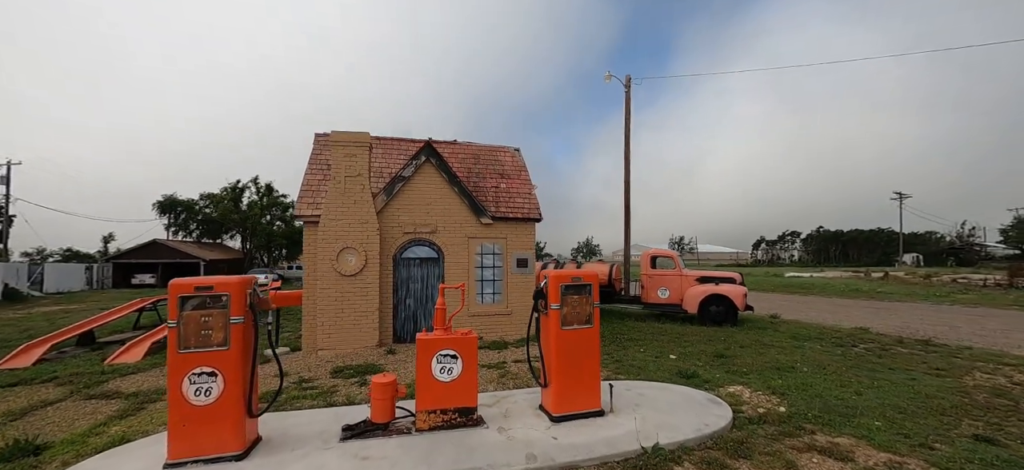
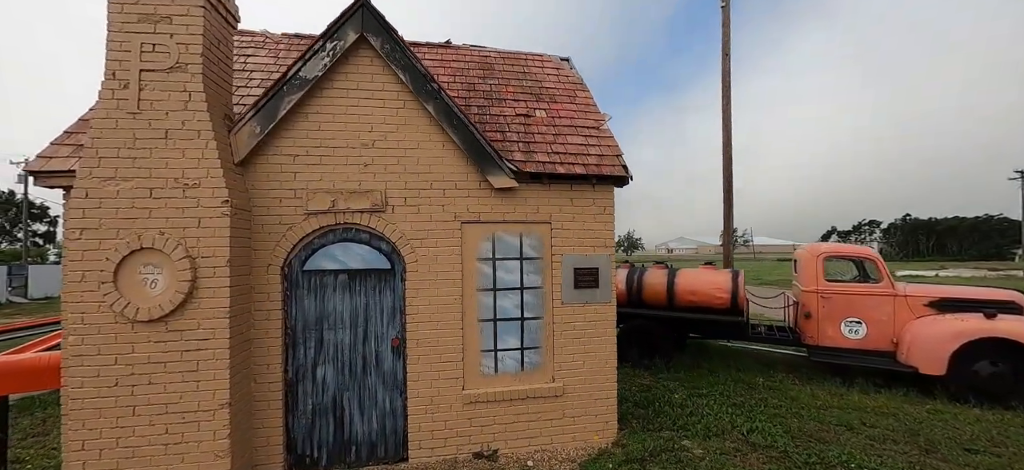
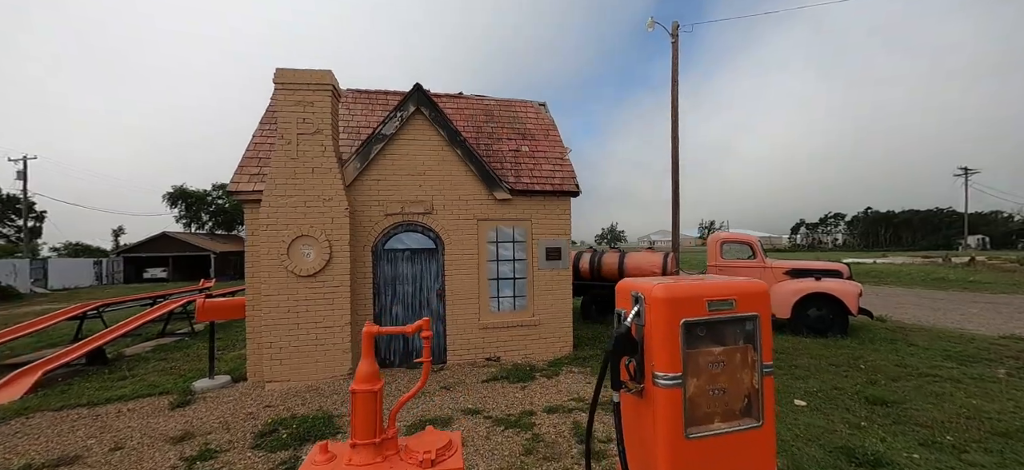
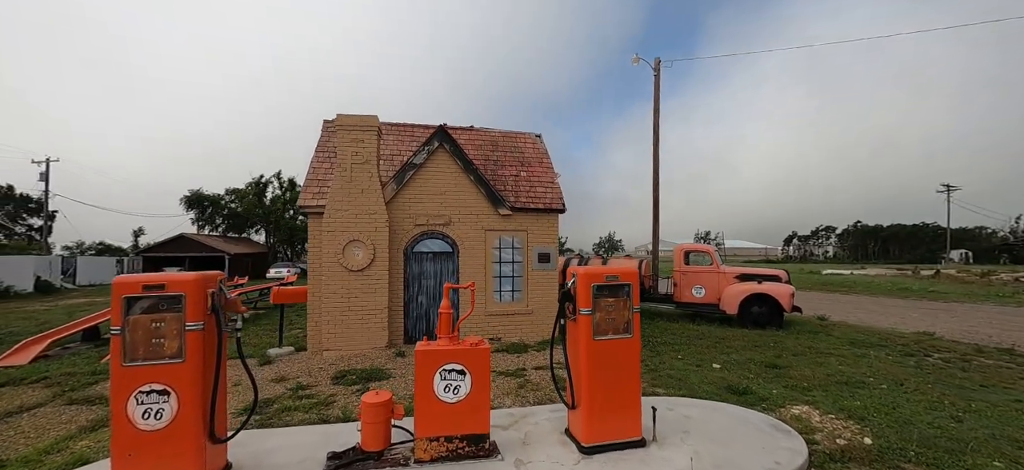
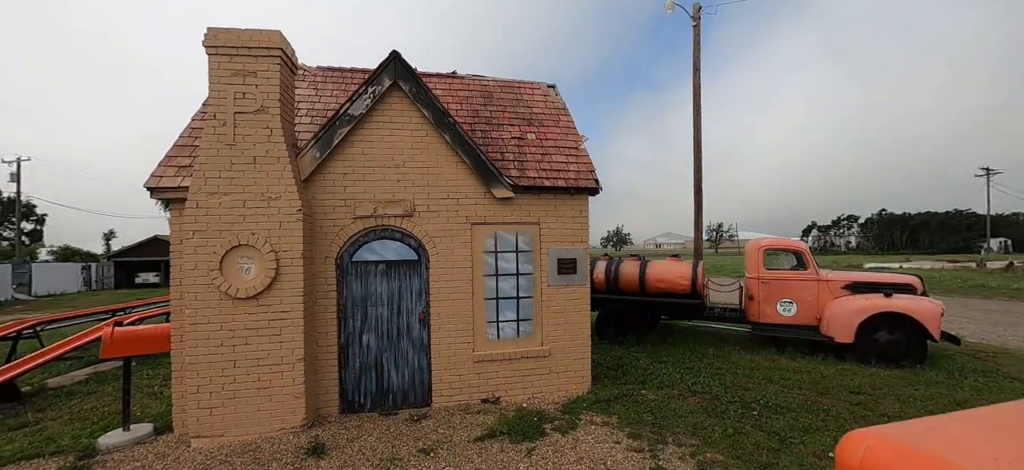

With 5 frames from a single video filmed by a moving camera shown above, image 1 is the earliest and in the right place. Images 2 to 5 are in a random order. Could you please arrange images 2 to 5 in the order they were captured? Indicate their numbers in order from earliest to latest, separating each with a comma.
4, 3, 5, 2
